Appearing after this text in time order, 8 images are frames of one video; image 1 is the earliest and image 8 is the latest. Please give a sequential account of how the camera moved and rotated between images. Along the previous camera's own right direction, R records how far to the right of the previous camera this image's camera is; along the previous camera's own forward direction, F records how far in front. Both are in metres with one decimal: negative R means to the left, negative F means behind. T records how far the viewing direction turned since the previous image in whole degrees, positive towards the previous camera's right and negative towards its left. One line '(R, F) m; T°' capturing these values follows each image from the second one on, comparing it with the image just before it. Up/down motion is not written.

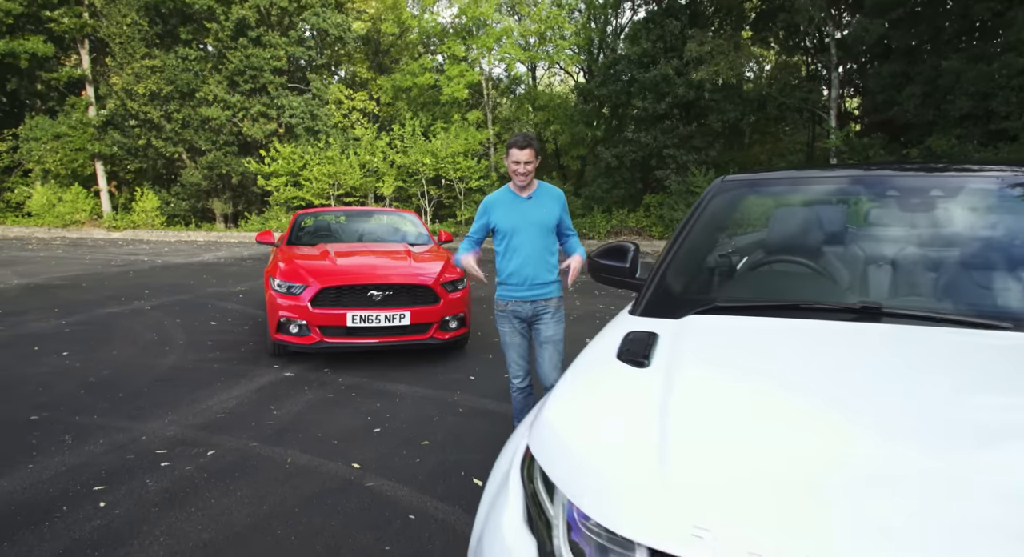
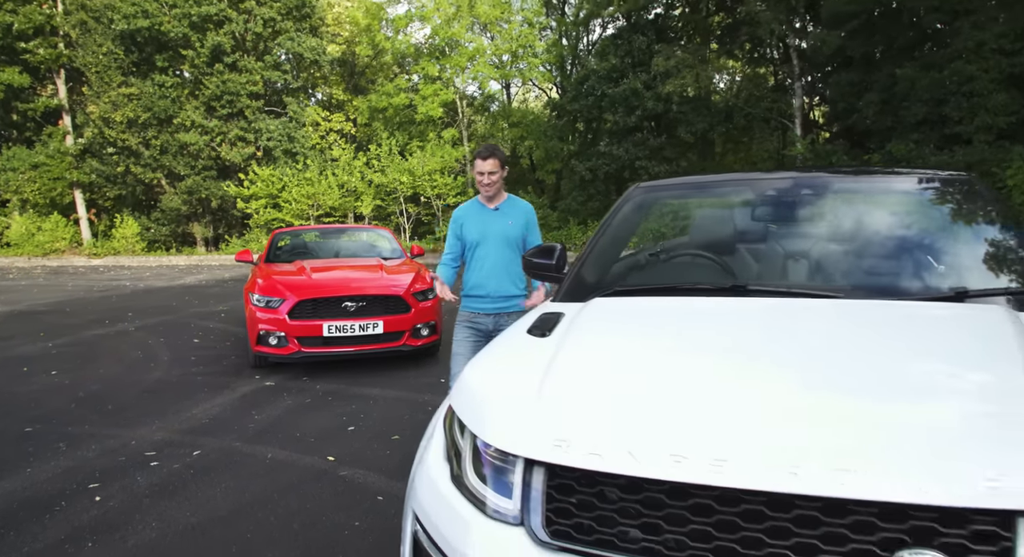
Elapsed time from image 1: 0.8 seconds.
(+0.2, -0.4) m; +1°
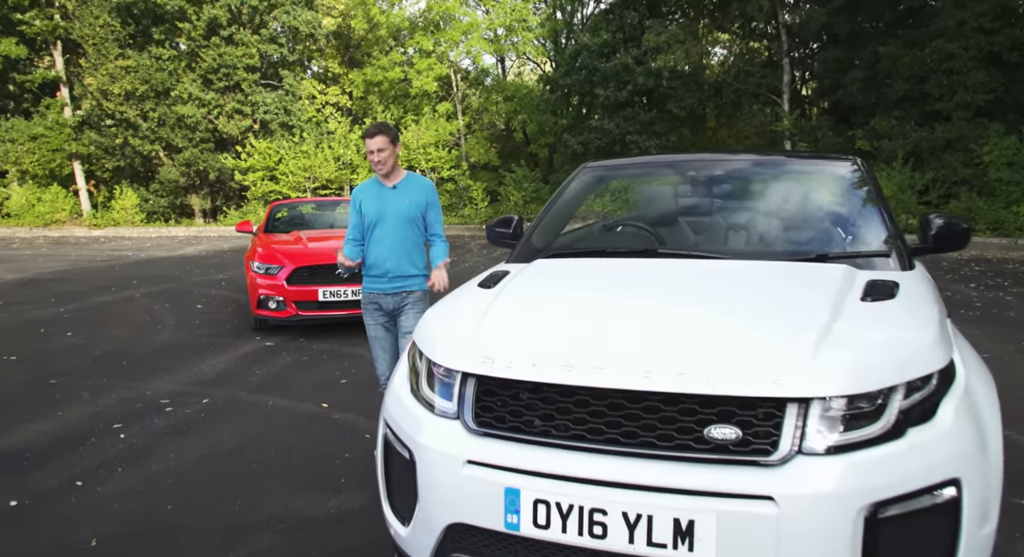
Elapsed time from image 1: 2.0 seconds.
(+0.2, -0.5) m; 0°
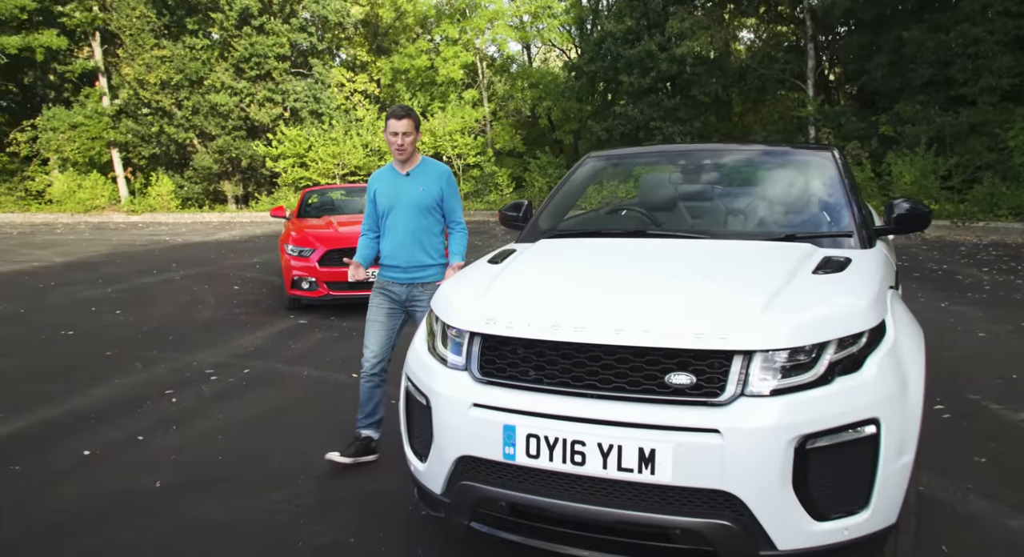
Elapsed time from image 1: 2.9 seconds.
(+0.1, -0.3) m; -2°
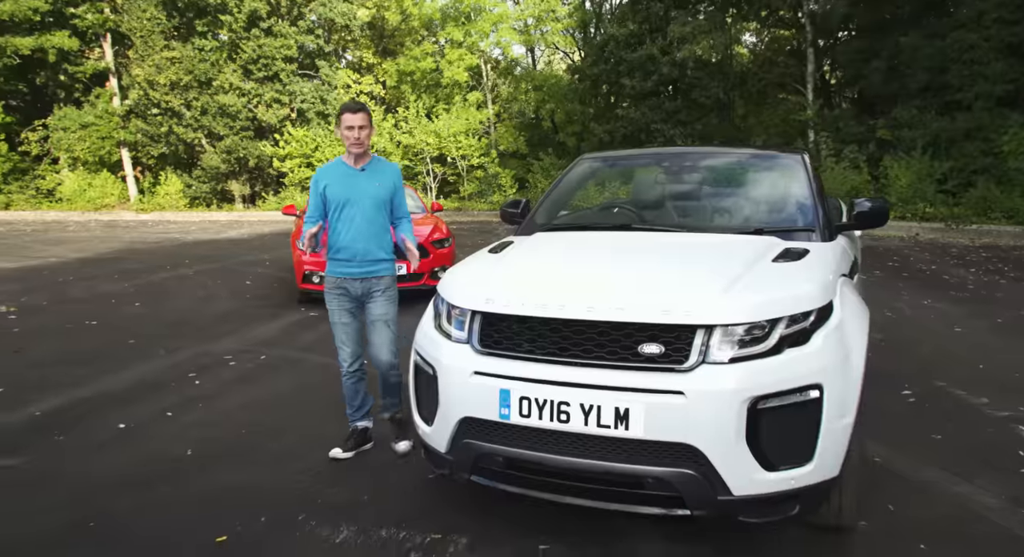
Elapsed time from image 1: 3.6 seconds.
(0.0, -0.3) m; 0°
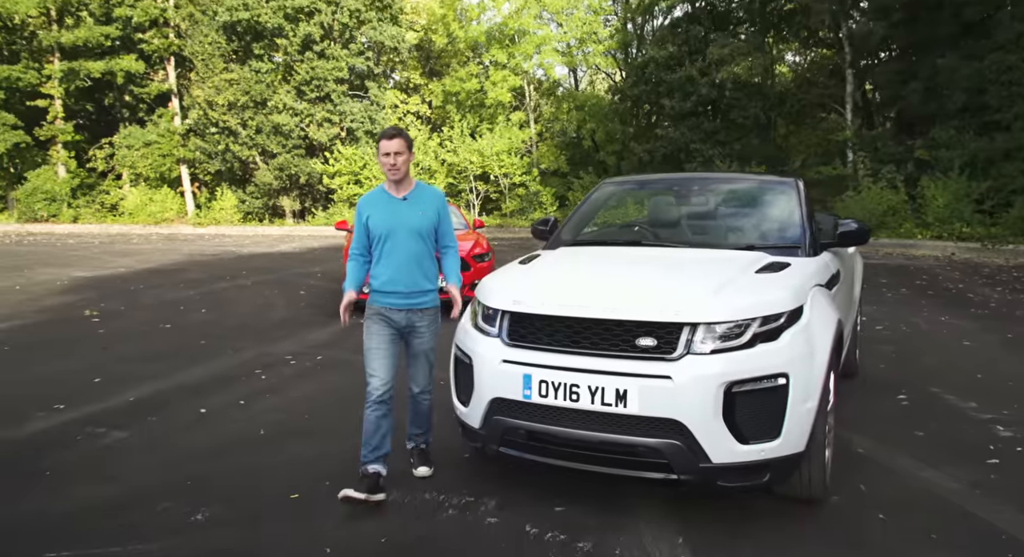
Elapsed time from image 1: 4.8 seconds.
(+0.1, -0.5) m; -4°
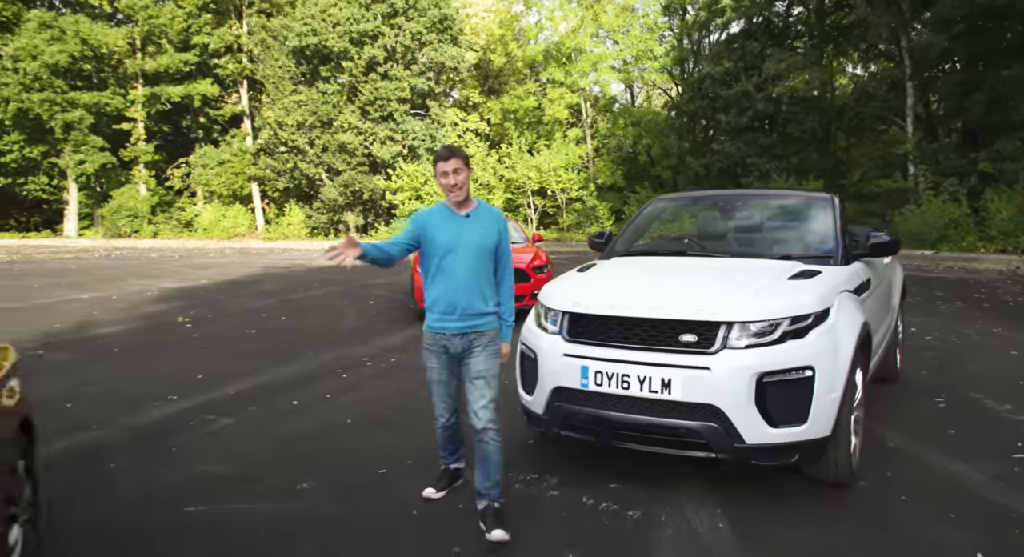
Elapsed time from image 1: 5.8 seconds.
(0.0, -0.5) m; -5°
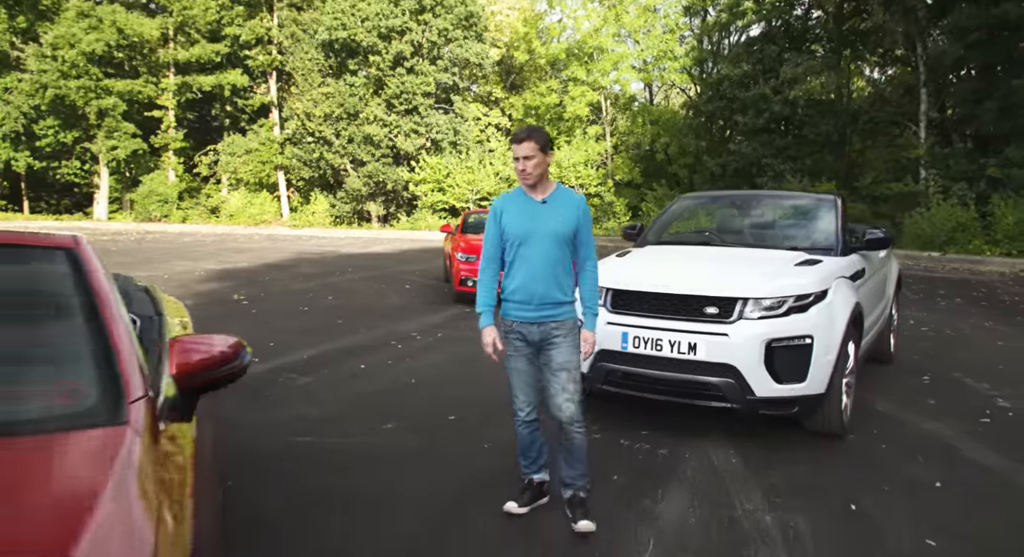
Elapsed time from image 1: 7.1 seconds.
(-0.3, -0.7) m; -1°
